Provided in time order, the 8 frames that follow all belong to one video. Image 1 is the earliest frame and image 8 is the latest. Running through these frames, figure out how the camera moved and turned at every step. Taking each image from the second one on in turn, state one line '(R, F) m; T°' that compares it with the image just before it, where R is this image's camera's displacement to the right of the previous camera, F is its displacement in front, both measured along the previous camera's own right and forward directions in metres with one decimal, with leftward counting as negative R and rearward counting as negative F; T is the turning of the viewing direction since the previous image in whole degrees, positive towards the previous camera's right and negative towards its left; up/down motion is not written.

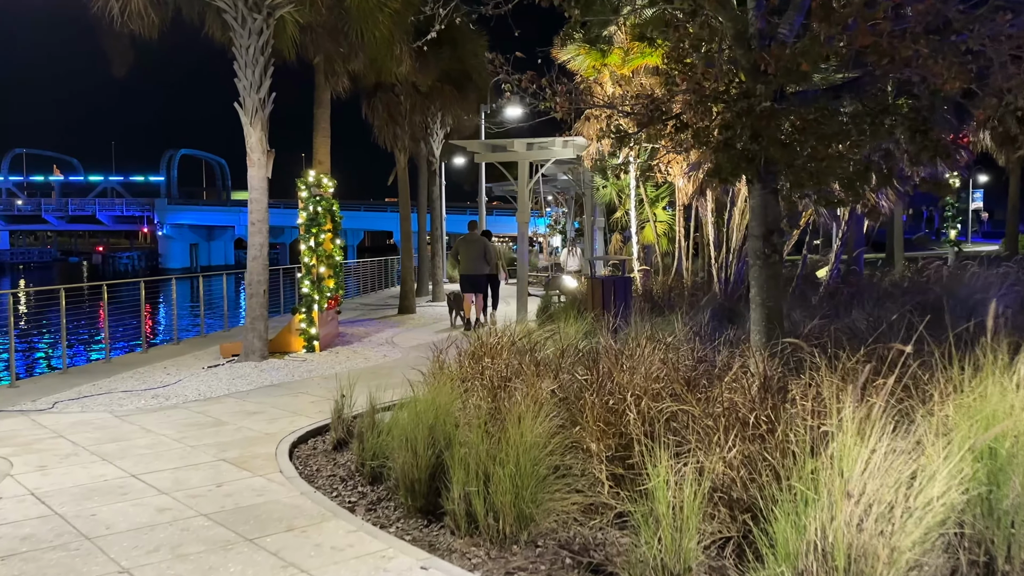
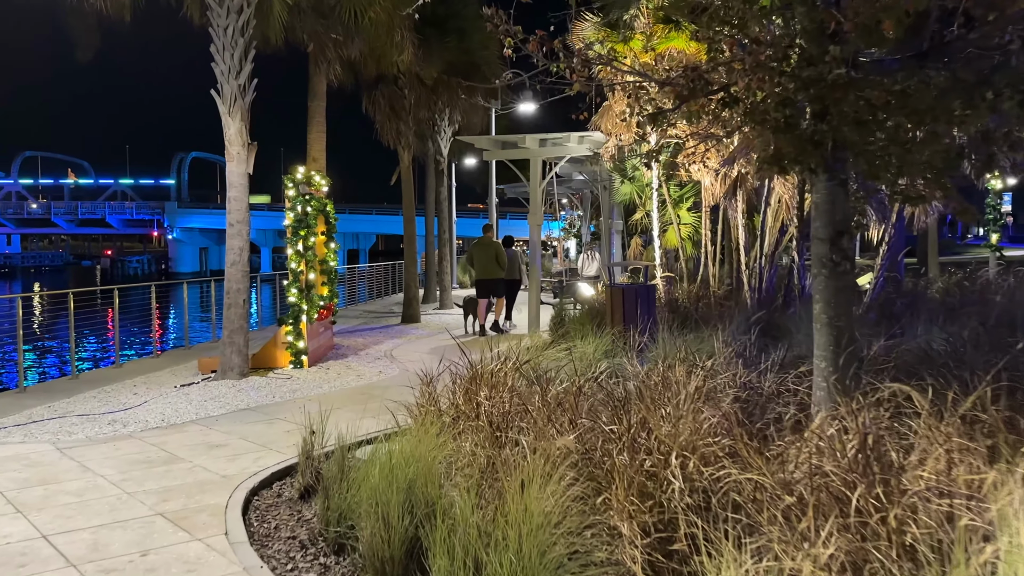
(0.0, +1.1) m; -1°
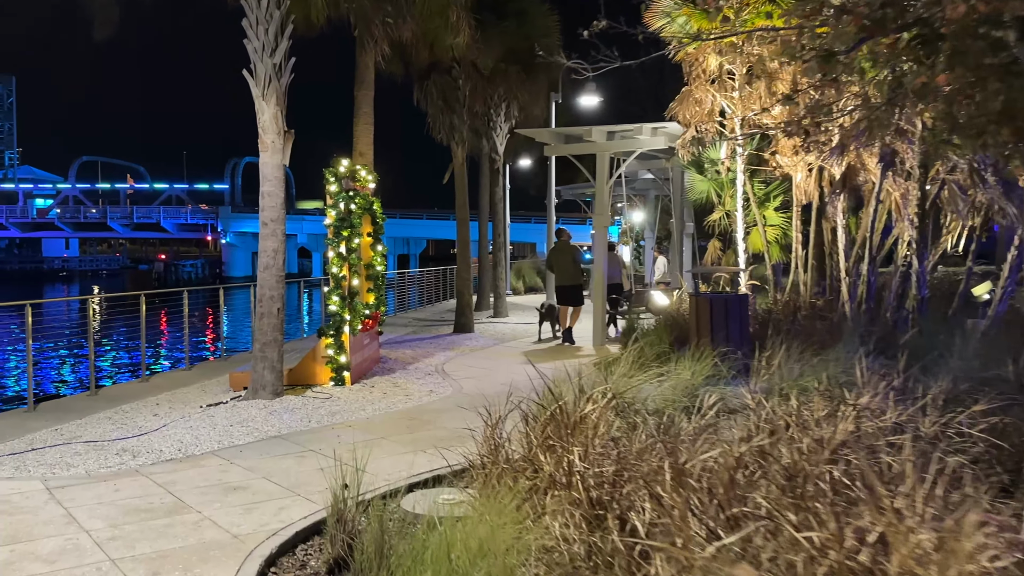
(-0.2, +1.2) m; -3°
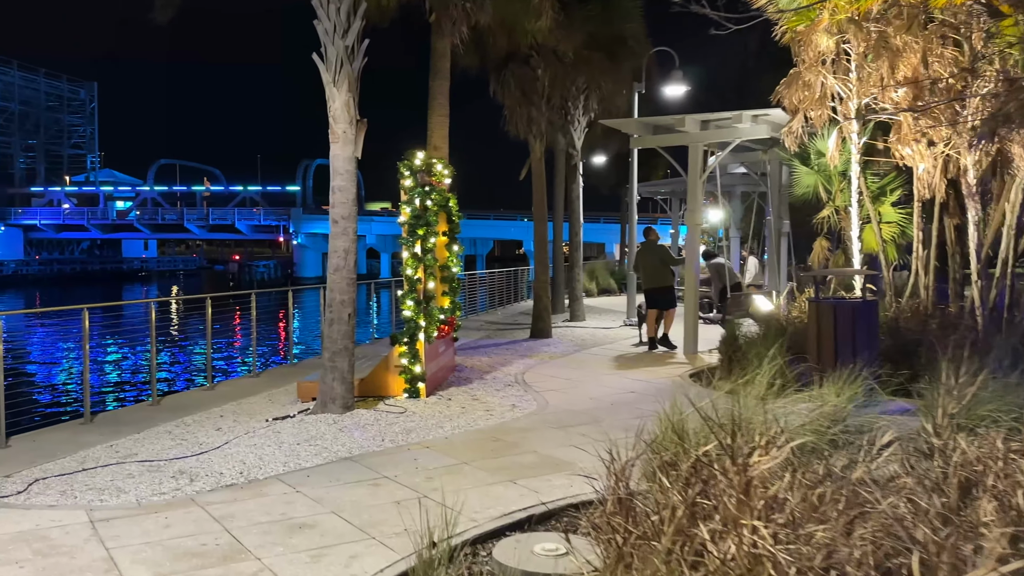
(-0.2, +0.8) m; -4°
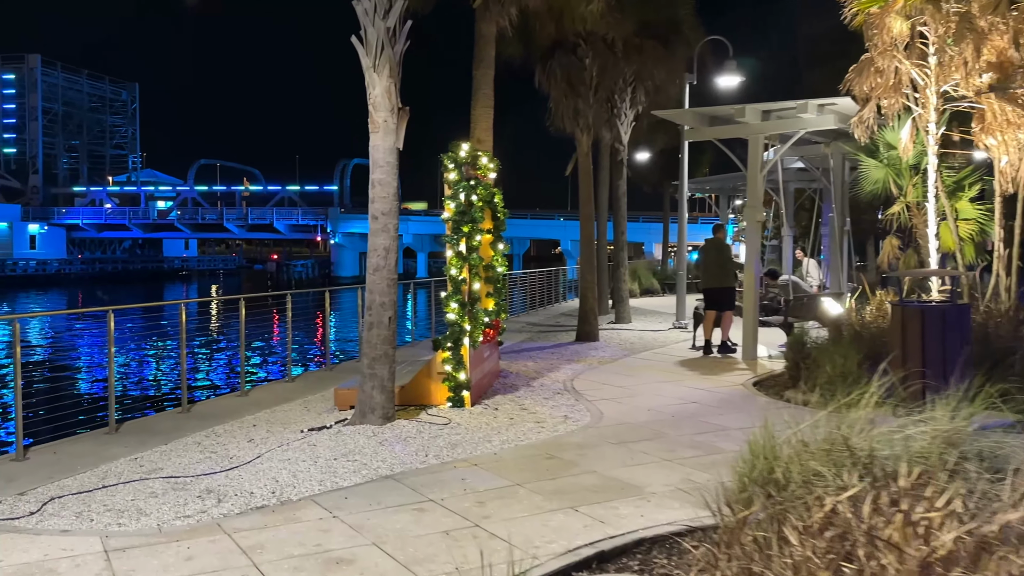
(-0.1, +0.6) m; -2°
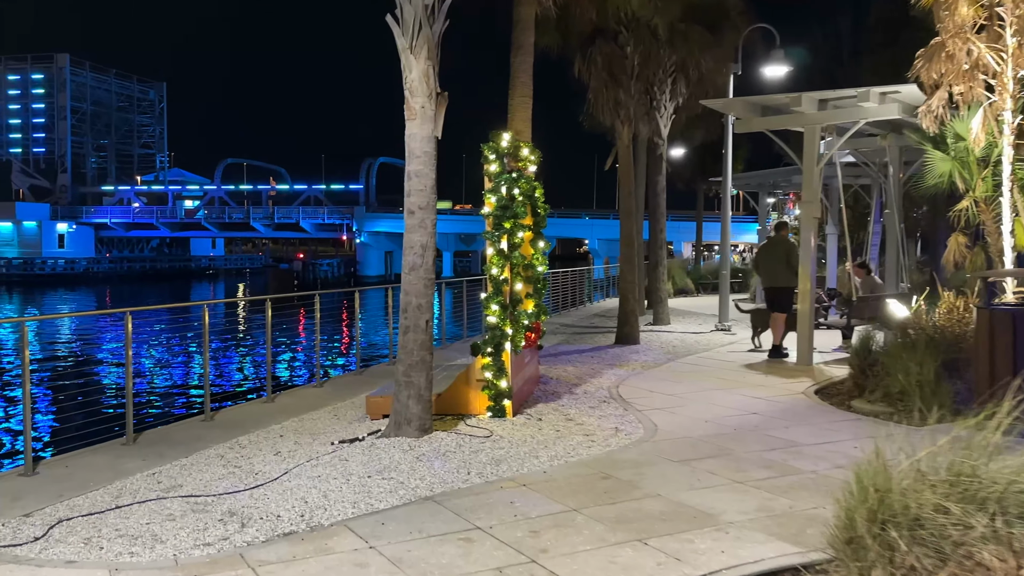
(-0.2, +0.5) m; -2°
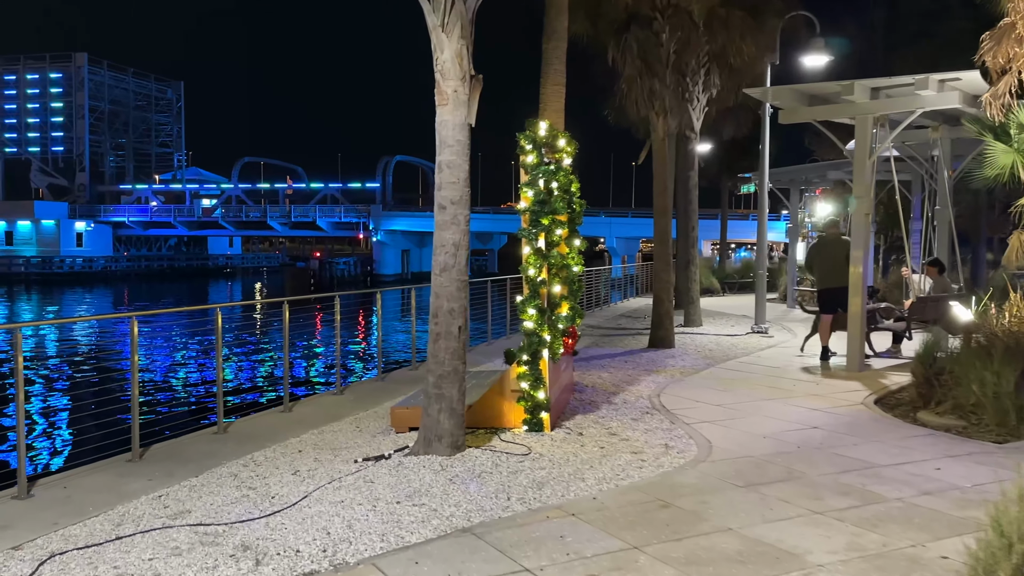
(-0.2, +0.6) m; -1°
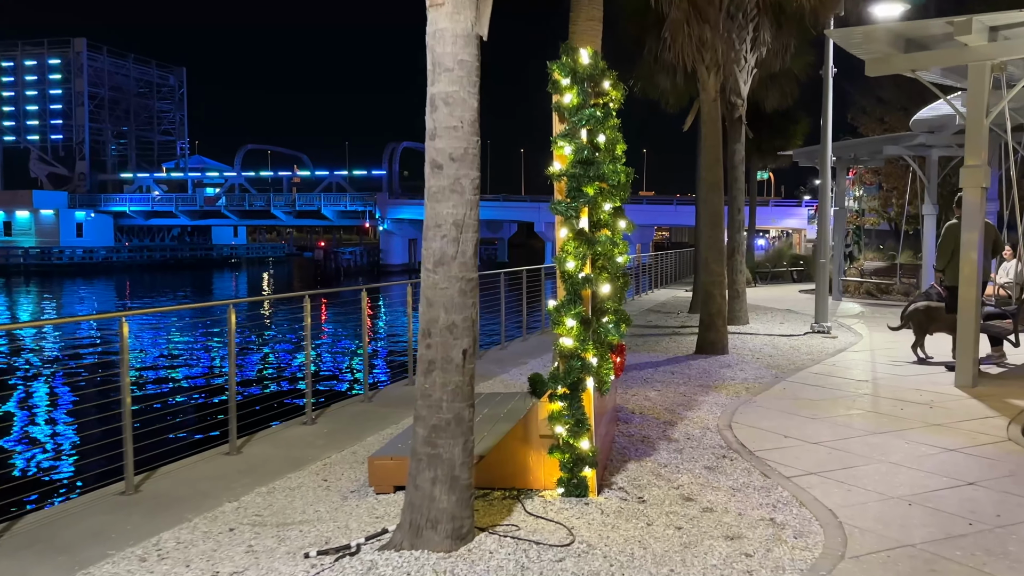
(-0.1, +1.9) m; -1°
